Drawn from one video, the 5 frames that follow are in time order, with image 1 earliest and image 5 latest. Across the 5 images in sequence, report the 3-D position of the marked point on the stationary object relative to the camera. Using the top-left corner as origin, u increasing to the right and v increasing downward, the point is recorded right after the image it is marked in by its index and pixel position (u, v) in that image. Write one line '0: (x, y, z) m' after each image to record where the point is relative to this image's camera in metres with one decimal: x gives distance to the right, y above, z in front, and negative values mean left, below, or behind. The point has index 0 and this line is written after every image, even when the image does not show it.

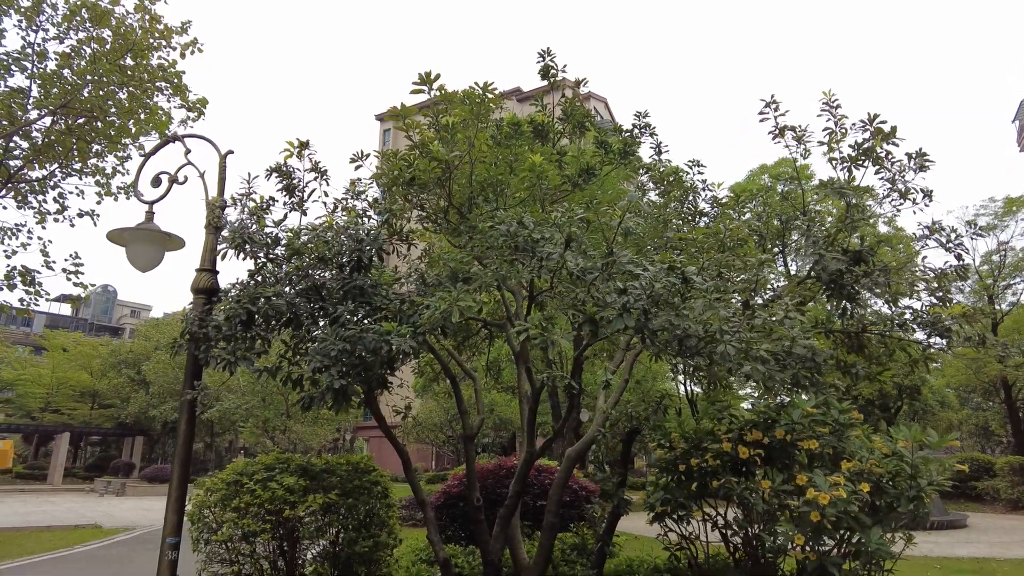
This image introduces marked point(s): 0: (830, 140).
0: (+3.3, +1.6, +6.6) m
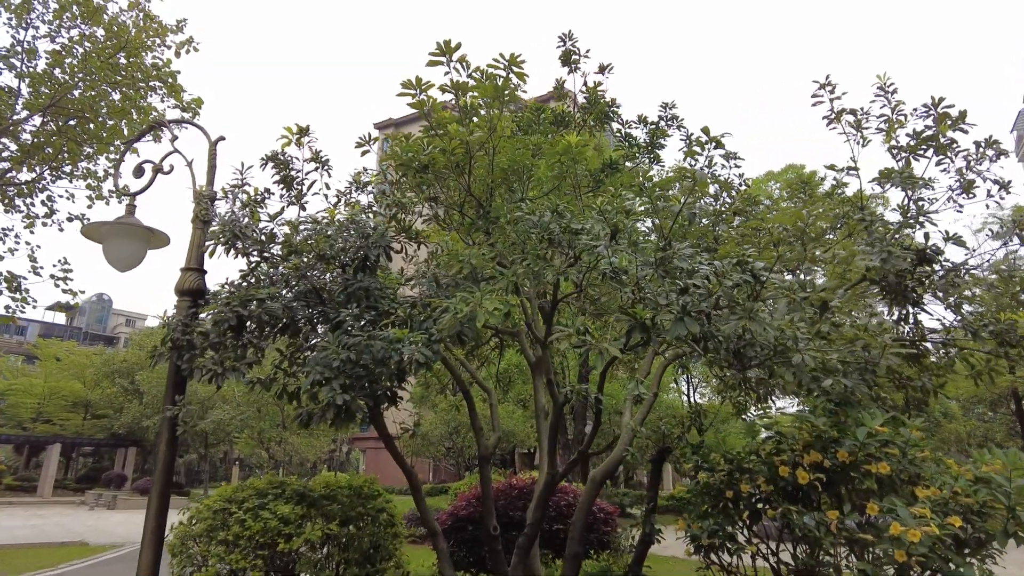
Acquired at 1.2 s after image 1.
0: (+3.6, +1.5, +5.9) m
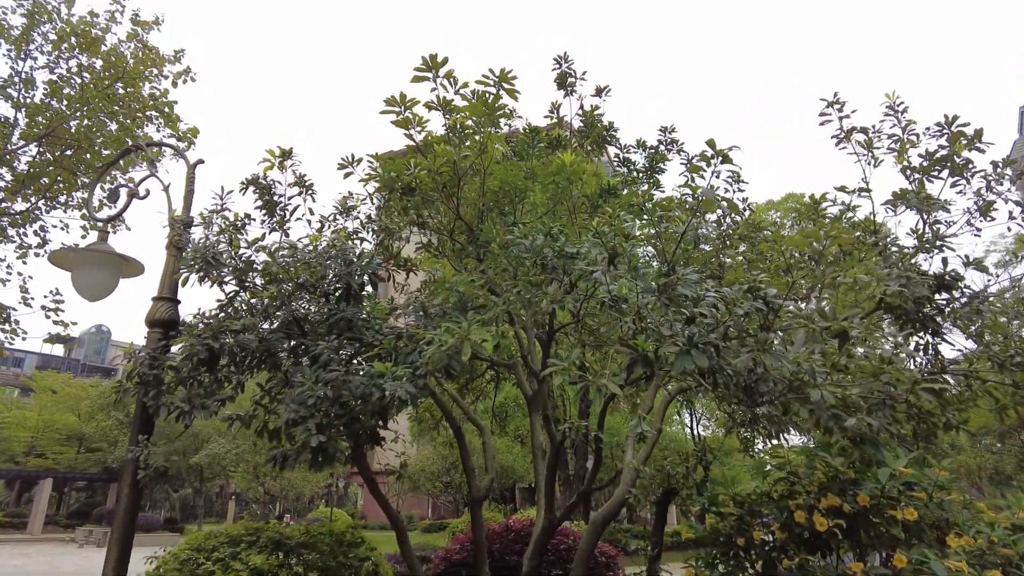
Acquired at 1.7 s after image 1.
0: (+3.5, +1.3, +5.6) m
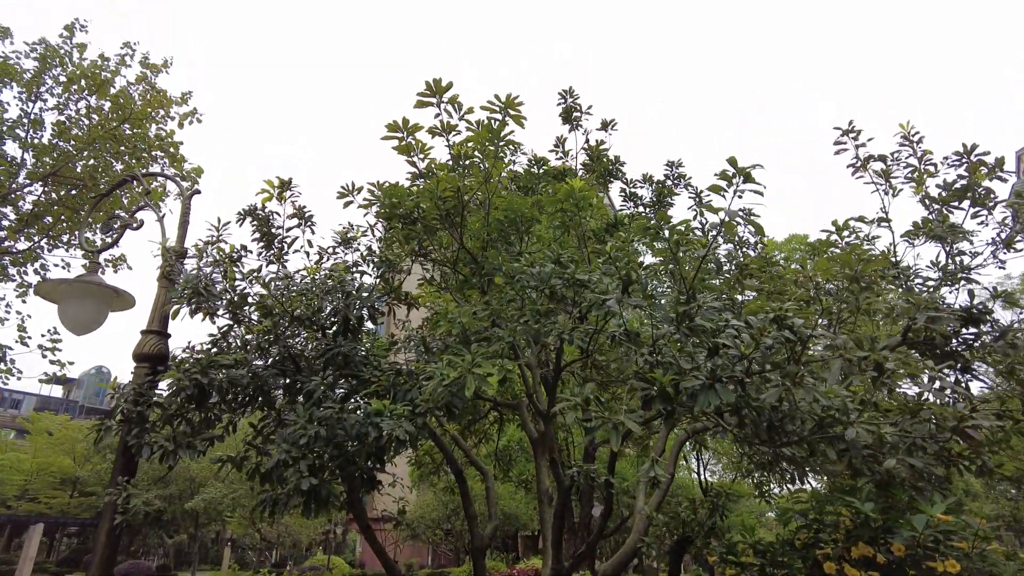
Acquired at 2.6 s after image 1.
0: (+3.5, +1.0, +5.5) m
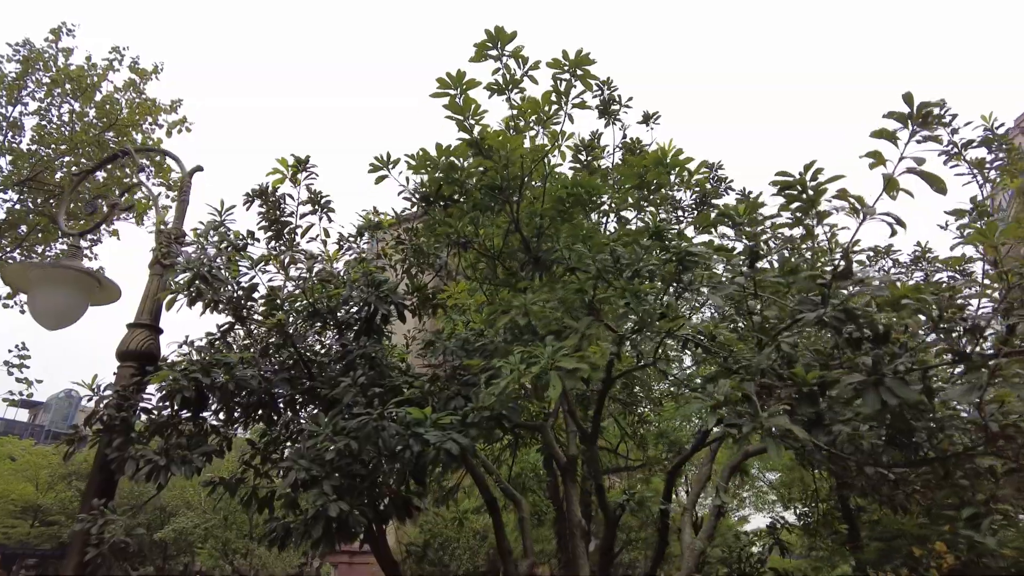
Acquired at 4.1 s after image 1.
0: (+3.9, +0.9, +4.9) m
